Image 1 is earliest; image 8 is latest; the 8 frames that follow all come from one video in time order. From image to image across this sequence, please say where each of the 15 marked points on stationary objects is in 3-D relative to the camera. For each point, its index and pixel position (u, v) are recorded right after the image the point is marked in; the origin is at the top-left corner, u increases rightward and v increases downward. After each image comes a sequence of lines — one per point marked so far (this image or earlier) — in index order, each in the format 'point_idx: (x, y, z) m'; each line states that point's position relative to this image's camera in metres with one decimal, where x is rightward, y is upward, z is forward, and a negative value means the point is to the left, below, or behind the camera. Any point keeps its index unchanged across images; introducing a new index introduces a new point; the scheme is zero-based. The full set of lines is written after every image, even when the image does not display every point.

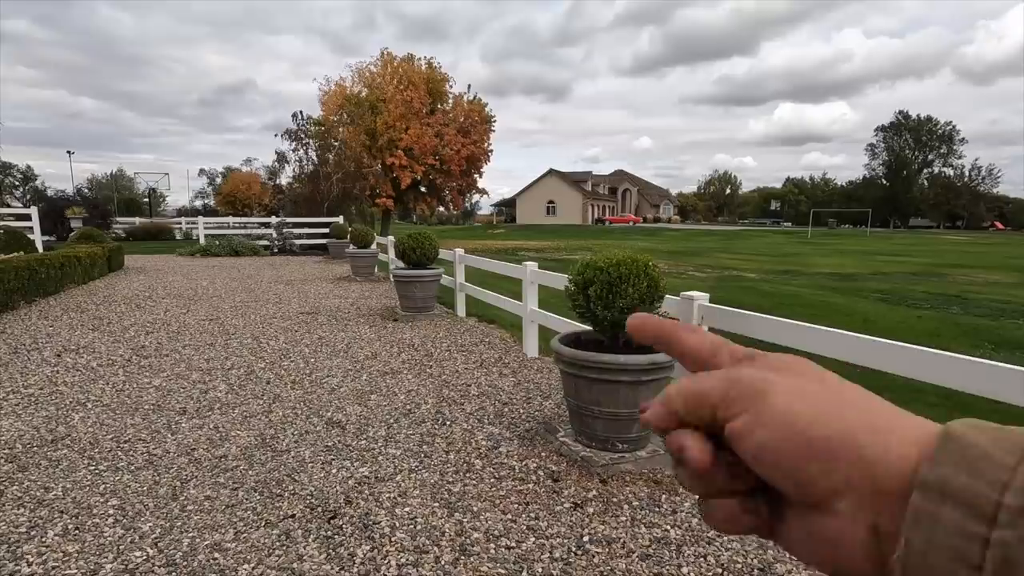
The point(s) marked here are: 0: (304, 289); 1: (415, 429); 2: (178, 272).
0: (-4.4, 0.0, +11.1) m
1: (-0.7, -1.0, +3.6) m
2: (-8.8, +0.4, +14.1) m
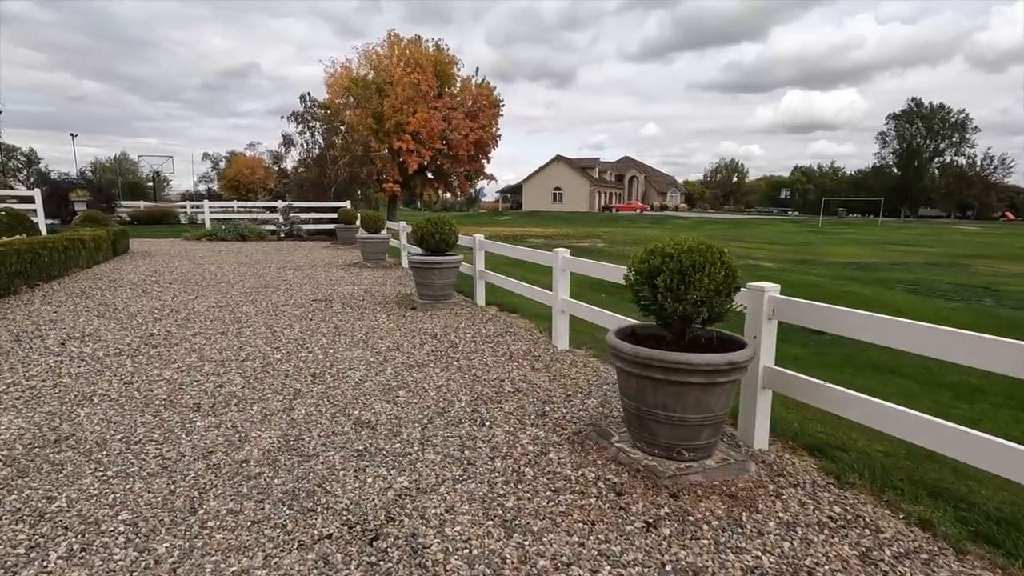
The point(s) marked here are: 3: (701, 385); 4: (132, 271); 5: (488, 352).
0: (-4.0, +0.3, +10.8) m
1: (-0.4, -0.9, +3.3) m
2: (-8.5, +0.8, +13.8) m
3: (+1.0, -0.5, +2.7) m
4: (-7.7, +0.3, +10.8) m
5: (-0.2, -0.6, +5.3) m
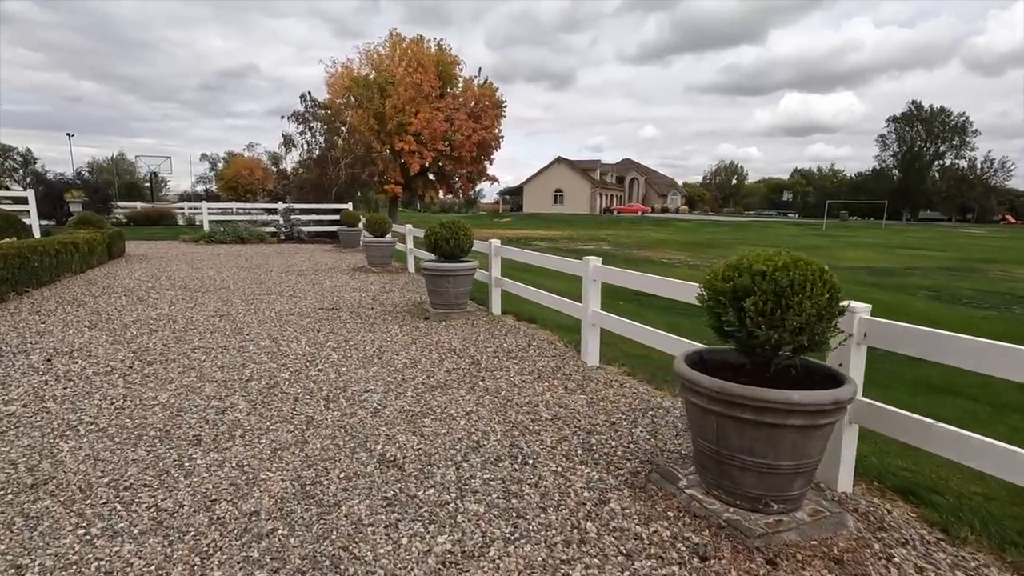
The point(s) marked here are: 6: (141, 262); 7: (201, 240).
0: (-3.8, +0.1, +10.4) m
1: (-0.1, -1.0, +2.9) m
2: (-8.2, +0.7, +13.3) m
3: (+1.2, -0.6, +2.3) m
4: (-7.4, +0.2, +10.3) m
5: (0.0, -0.7, +4.9) m
6: (-8.9, +0.6, +12.8) m
7: (-10.9, +1.7, +18.7) m
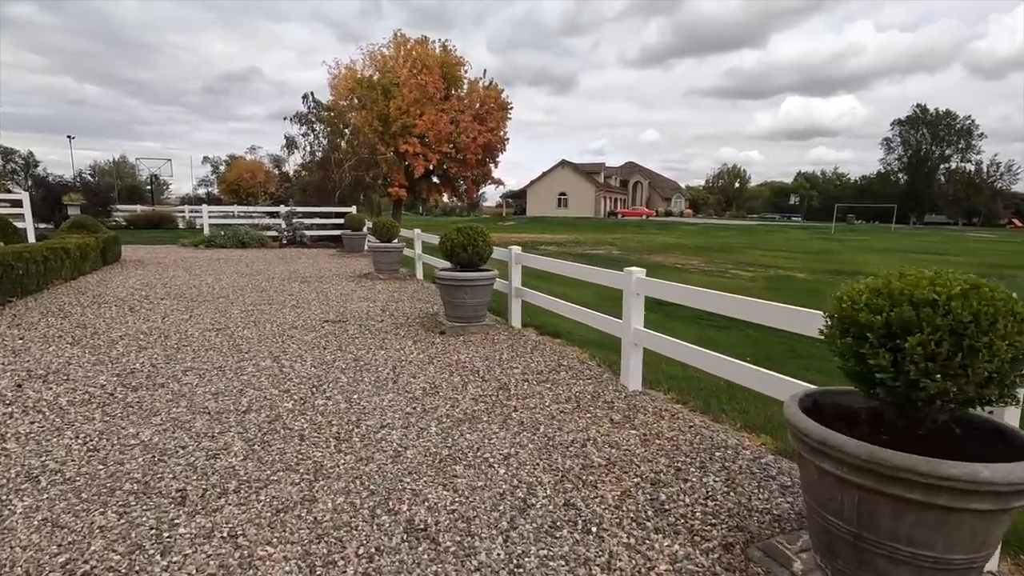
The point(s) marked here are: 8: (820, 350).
0: (-3.5, 0.0, +9.8) m
1: (+0.2, -1.1, +2.3) m
2: (-7.9, +0.5, +12.8) m
3: (+1.5, -0.7, +1.7) m
4: (-7.1, +0.1, +9.8) m
5: (+0.3, -0.9, +4.3) m
6: (-8.6, +0.5, +12.2) m
7: (-10.6, +1.5, +18.2) m
8: (+3.9, -0.8, +6.8) m
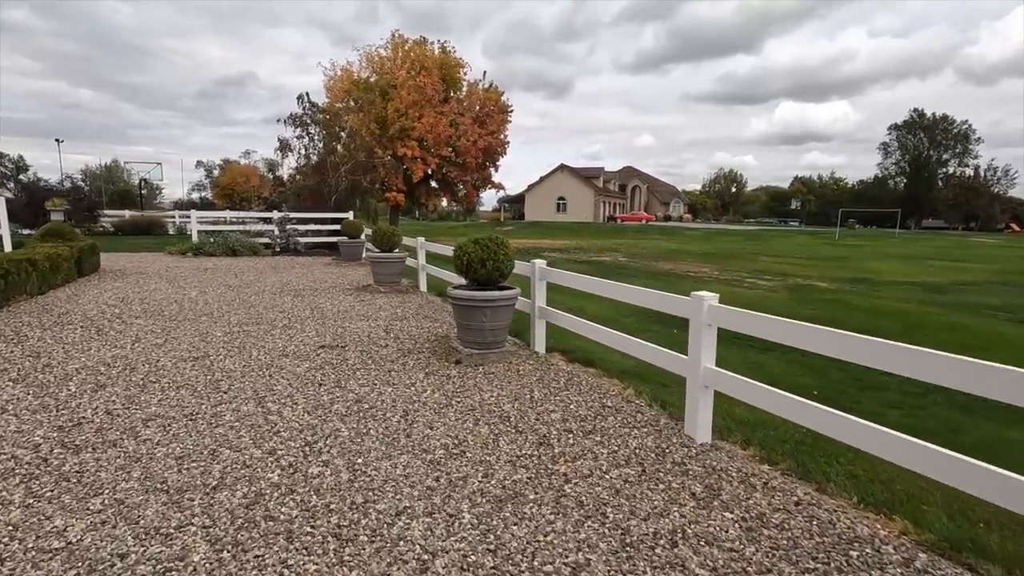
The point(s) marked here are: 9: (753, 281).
0: (-3.2, -0.3, +8.9) m
1: (+0.5, -1.3, +1.4) m
2: (-7.7, +0.2, +11.8) m
3: (+1.8, -0.9, +0.8) m
4: (-6.9, -0.2, +8.8) m
5: (+0.6, -1.1, +3.4) m
6: (-8.4, +0.2, +11.3) m
7: (-10.4, +1.2, +17.2) m
8: (+4.2, -1.0, +5.9) m
9: (+7.4, +0.2, +16.3) m
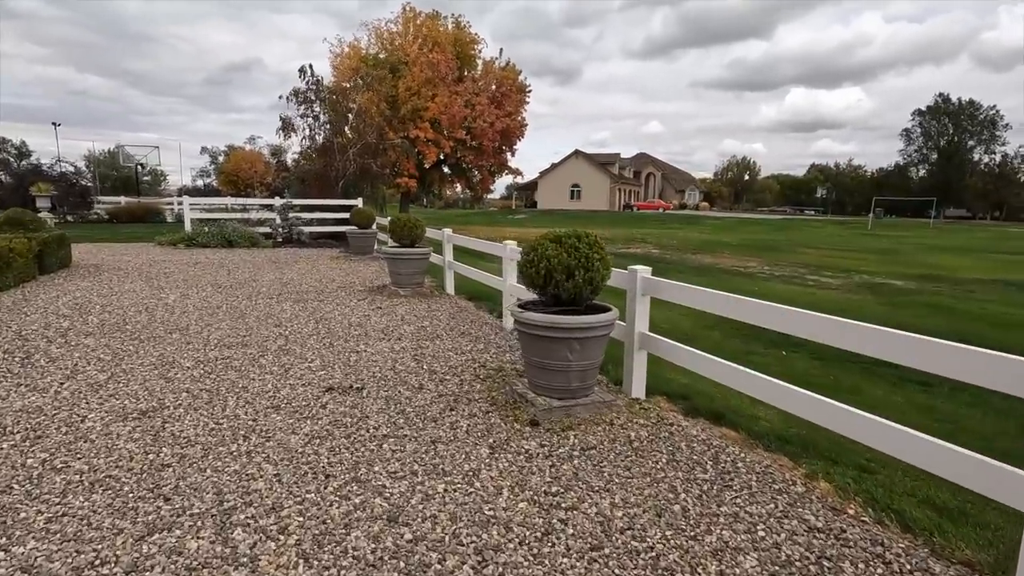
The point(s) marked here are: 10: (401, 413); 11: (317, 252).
0: (-2.5, -0.3, +7.1) m
1: (+1.1, -1.5, -0.4) m
2: (-7.0, +0.2, +10.1) m
3: (+2.5, -1.2, -1.0) m
4: (-6.2, -0.2, +7.1) m
5: (+1.3, -1.3, +1.6) m
6: (-7.6, +0.2, +9.5) m
7: (-9.6, +1.3, +15.4) m
8: (+4.9, -1.2, +4.1) m
9: (+8.2, +0.3, +14.4) m
10: (-0.8, -0.9, +3.7) m
11: (-5.3, +1.0, +14.5) m
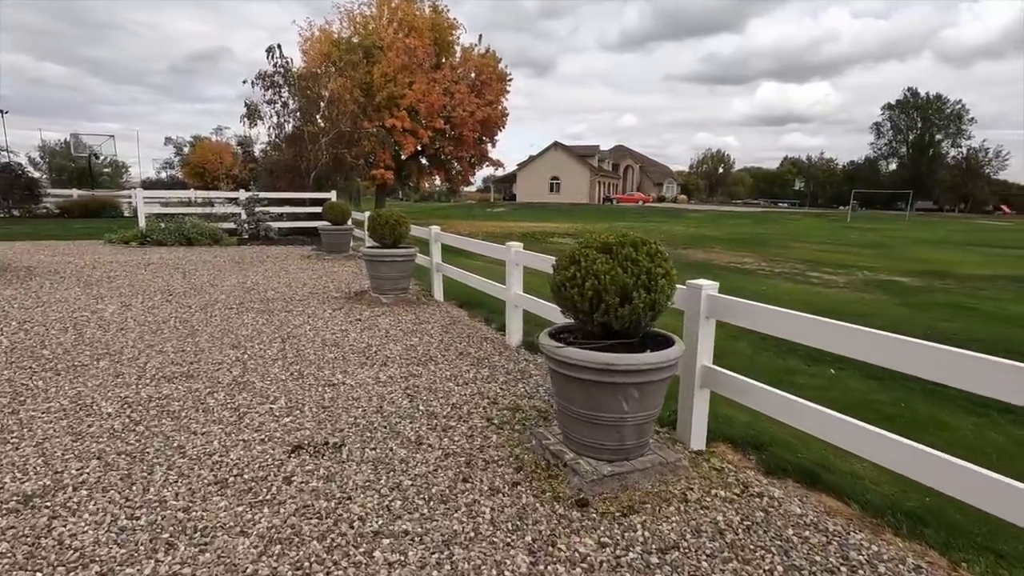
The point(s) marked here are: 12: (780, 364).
0: (-2.5, -0.4, +5.9) m
1: (+1.5, -1.7, -1.4) m
2: (-7.0, +0.1, +8.7) m
3: (+2.9, -1.4, -1.9) m
4: (-6.1, -0.4, +5.8) m
5: (+1.5, -1.4, +0.7) m
6: (-7.7, +0.1, +8.2) m
7: (-9.9, +1.3, +14.0) m
8: (+5.0, -1.3, +3.3) m
9: (+7.9, +0.3, +13.7) m
10: (-0.6, -1.0, +2.7) m
11: (-5.6, +1.0, +13.3) m
12: (+2.9, -0.8, +5.8) m
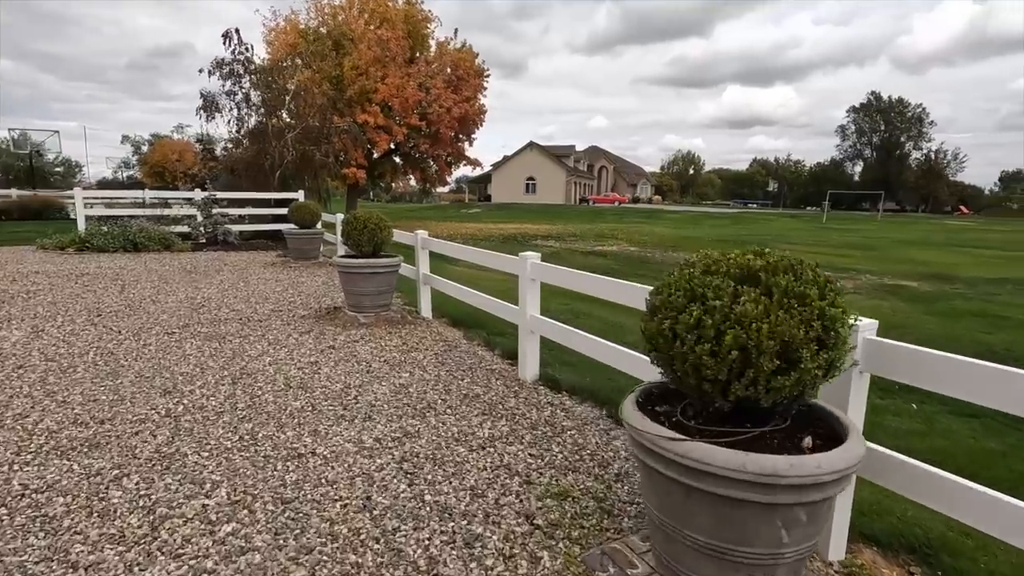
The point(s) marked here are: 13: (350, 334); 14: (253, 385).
0: (-2.4, -0.6, +4.7) m
1: (+2.0, -1.9, -2.4) m
2: (-7.1, -0.1, +7.2) m
3: (+3.4, -1.5, -2.9) m
4: (-6.0, -0.6, +4.4) m
5: (+1.9, -1.6, -0.4) m
6: (-7.6, -0.2, +6.6) m
7: (-10.2, +1.0, +12.4) m
8: (+5.3, -1.4, +2.4) m
9: (+7.6, +0.2, +13.0) m
10: (-0.3, -1.2, +1.5) m
11: (-5.9, +0.7, +11.8) m
12: (+3.0, -1.0, +4.8) m
13: (-1.7, -0.5, +5.6) m
14: (-2.0, -0.8, +4.1) m
